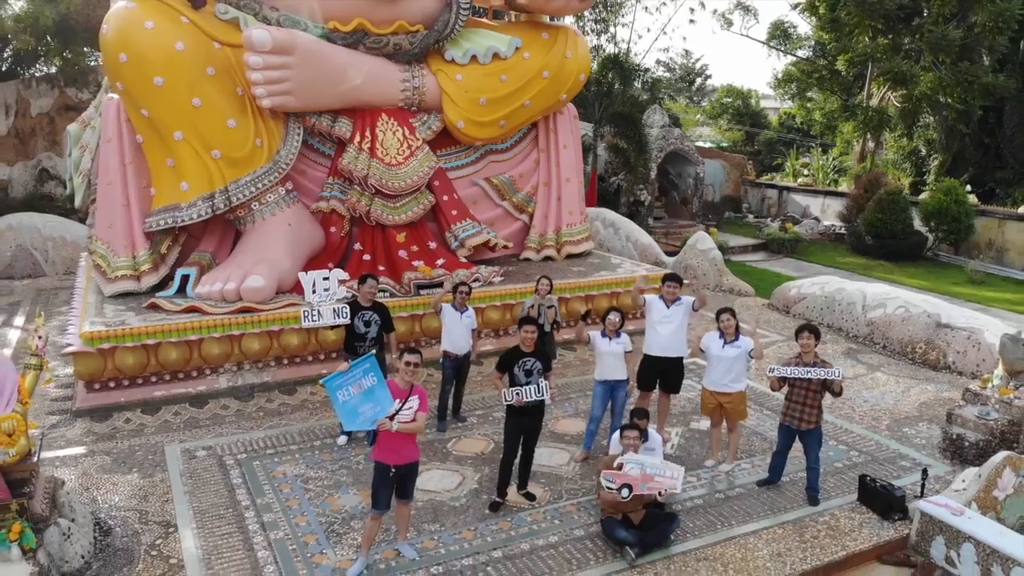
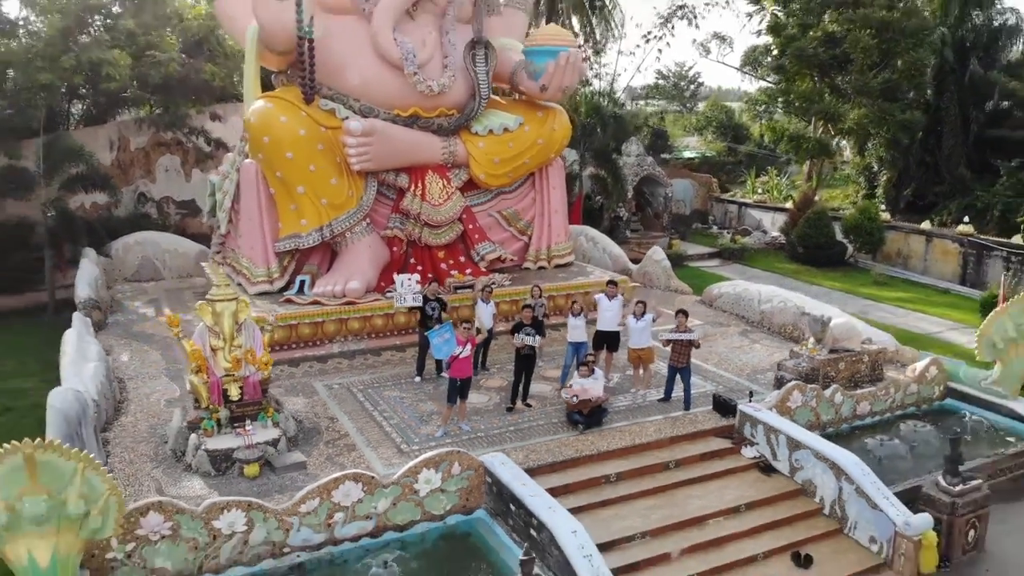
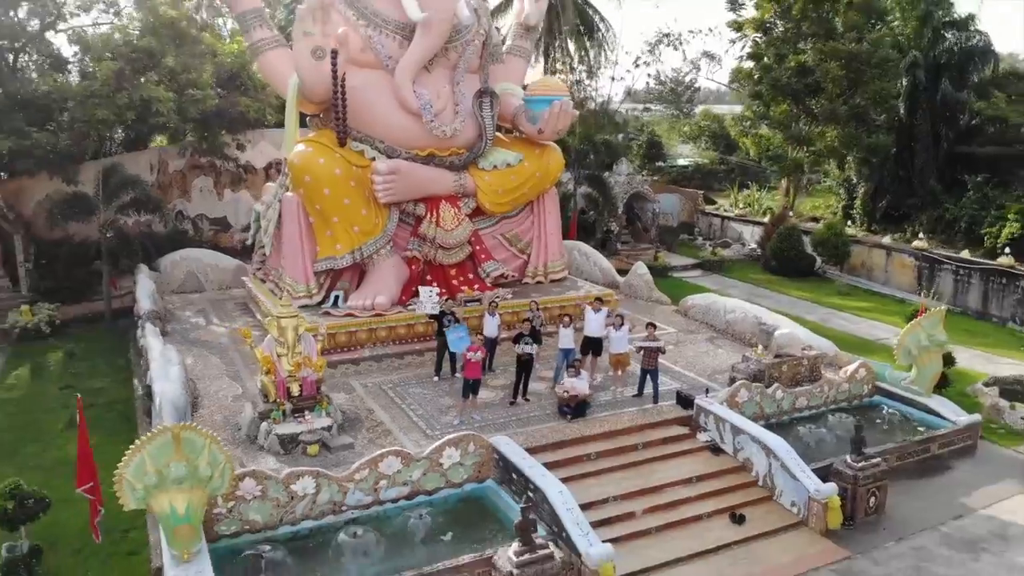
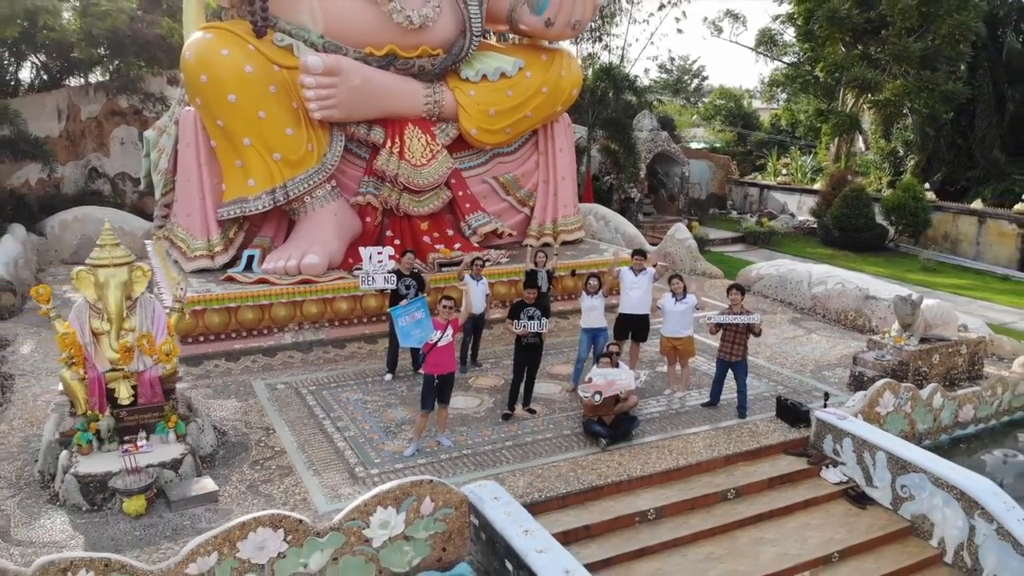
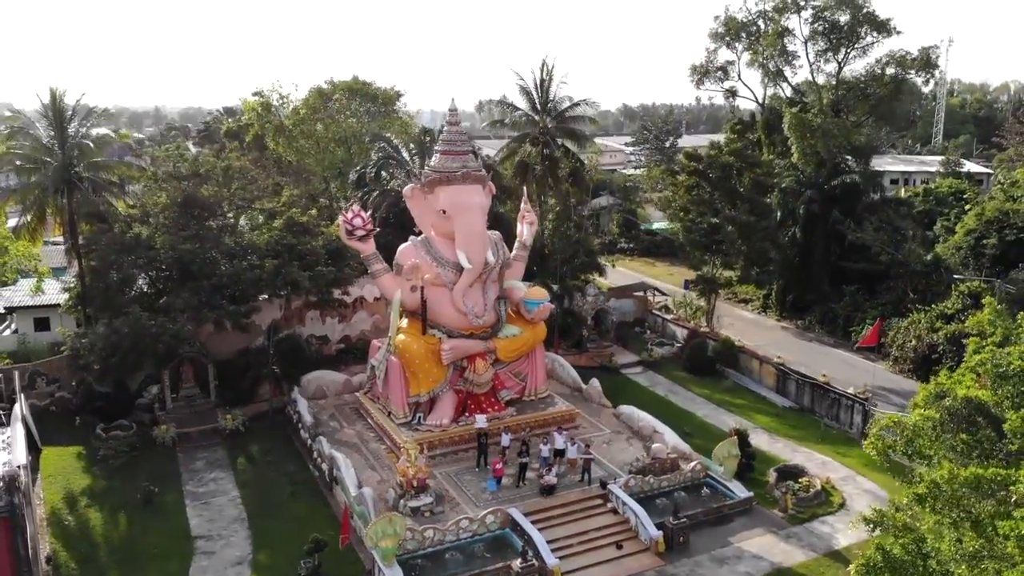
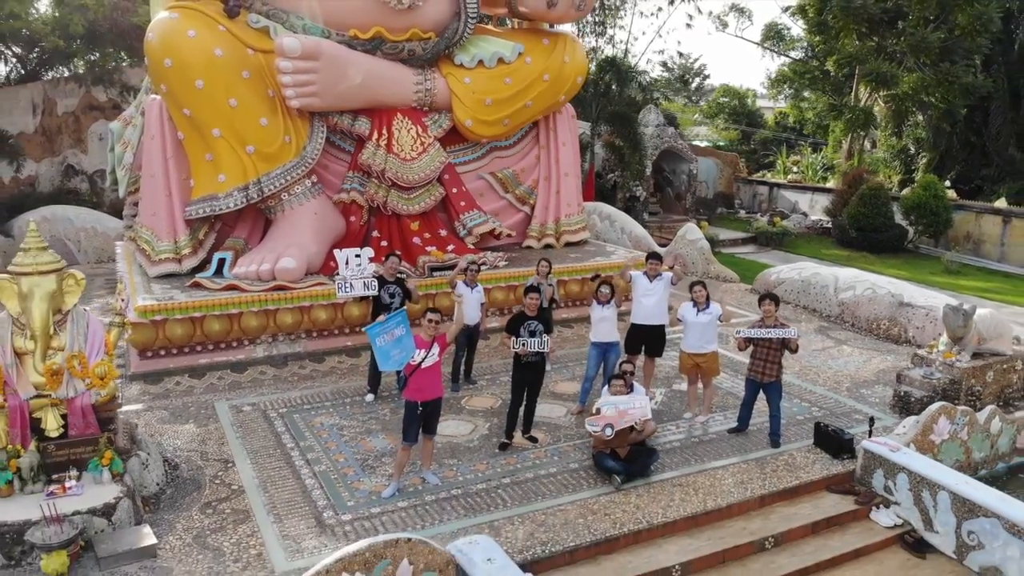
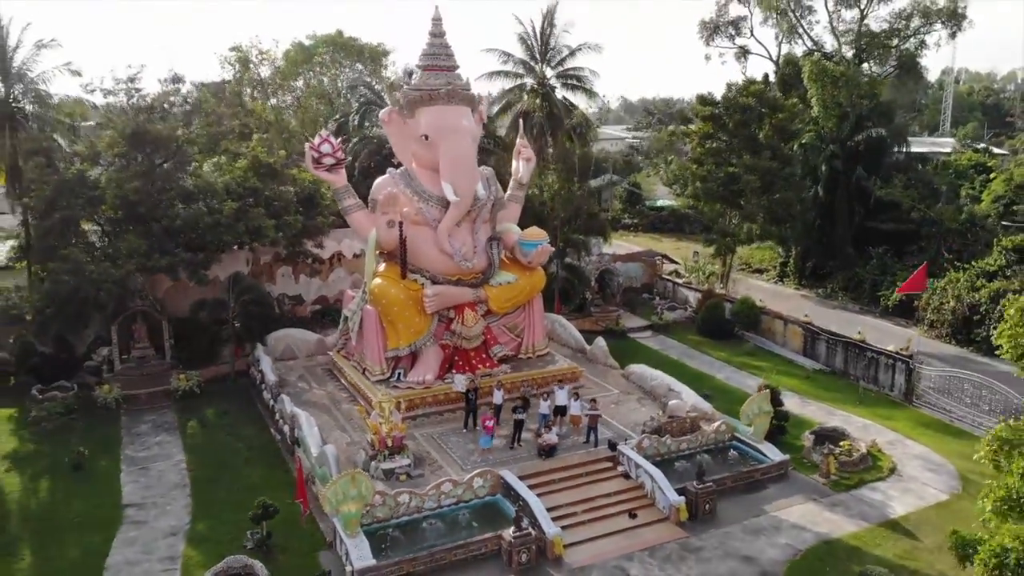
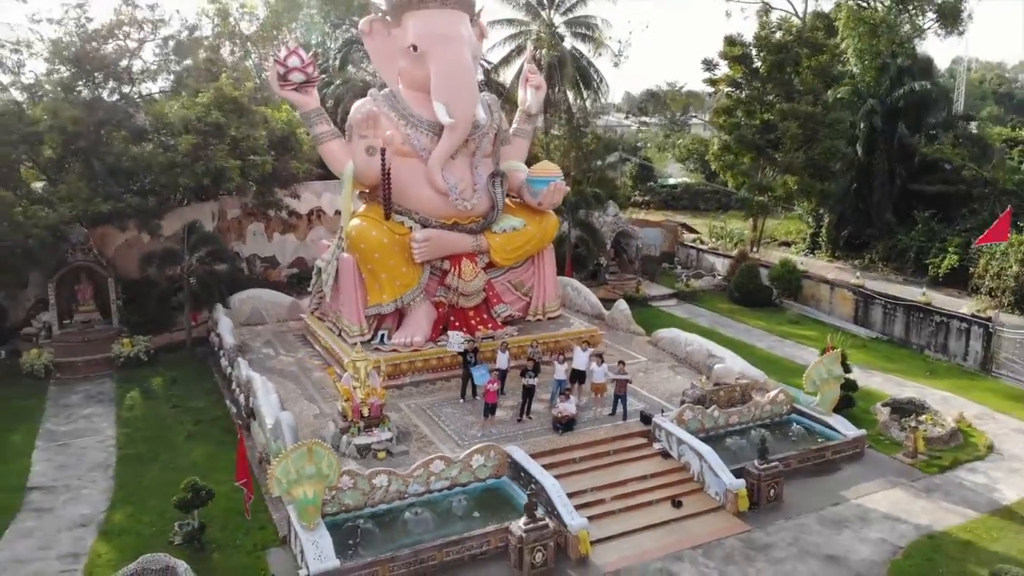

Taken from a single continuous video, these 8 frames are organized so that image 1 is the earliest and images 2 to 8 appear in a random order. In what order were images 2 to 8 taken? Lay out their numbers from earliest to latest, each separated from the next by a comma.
6, 4, 2, 3, 8, 7, 5
